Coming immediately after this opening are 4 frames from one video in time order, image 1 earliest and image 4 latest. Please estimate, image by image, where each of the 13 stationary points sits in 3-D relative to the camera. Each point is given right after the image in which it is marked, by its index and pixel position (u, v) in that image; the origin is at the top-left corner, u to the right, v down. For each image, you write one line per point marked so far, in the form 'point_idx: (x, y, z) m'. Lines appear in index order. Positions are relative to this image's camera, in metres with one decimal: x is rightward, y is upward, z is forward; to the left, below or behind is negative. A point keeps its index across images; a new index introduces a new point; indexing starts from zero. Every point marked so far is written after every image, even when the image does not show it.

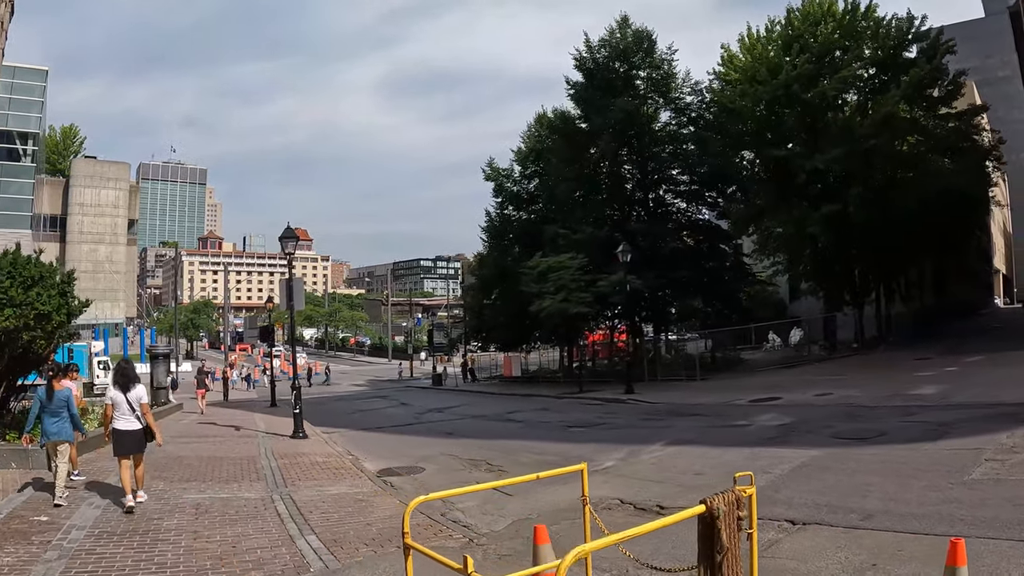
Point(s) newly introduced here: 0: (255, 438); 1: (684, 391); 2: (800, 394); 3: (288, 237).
0: (-4.6, -2.7, +13.0) m
1: (+5.1, -2.9, +20.8) m
2: (+7.0, -2.5, +17.3) m
3: (-4.3, +1.0, +14.2) m
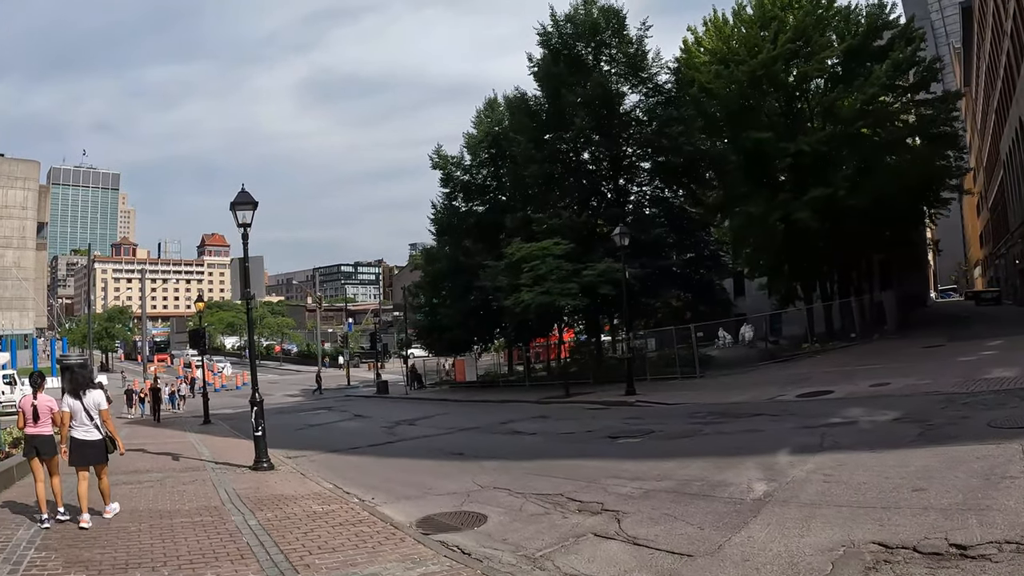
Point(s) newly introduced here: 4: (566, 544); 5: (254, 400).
0: (-4.1, -2.5, +9.7) m
1: (+4.8, -2.6, +18.4) m
2: (+7.0, -2.1, +15.2) m
3: (-4.0, +1.2, +11.0) m
4: (+0.4, -1.9, +5.3) m
5: (-3.7, -1.6, +10.5) m
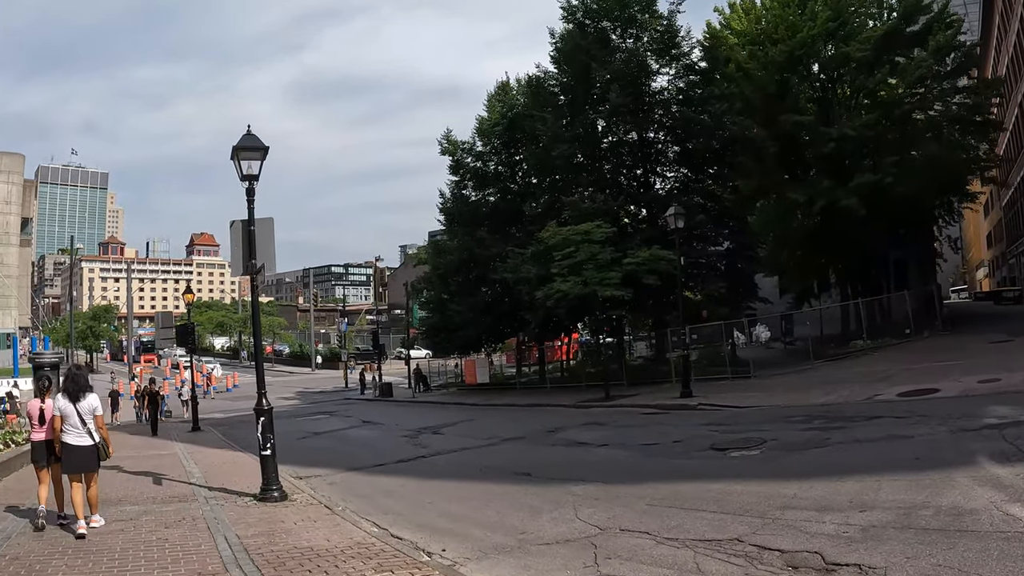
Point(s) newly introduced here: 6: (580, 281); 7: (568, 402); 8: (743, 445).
0: (-3.1, -2.1, +7.2) m
1: (+5.7, -2.3, +16.0) m
2: (+7.9, -1.9, +12.8) m
3: (-3.0, +1.6, +8.4) m
4: (+1.4, -1.5, +2.8) m
5: (-2.7, -1.3, +7.9) m
6: (+1.8, +0.2, +19.8) m
7: (+1.4, -2.9, +18.6) m
8: (+3.1, -2.1, +9.9) m
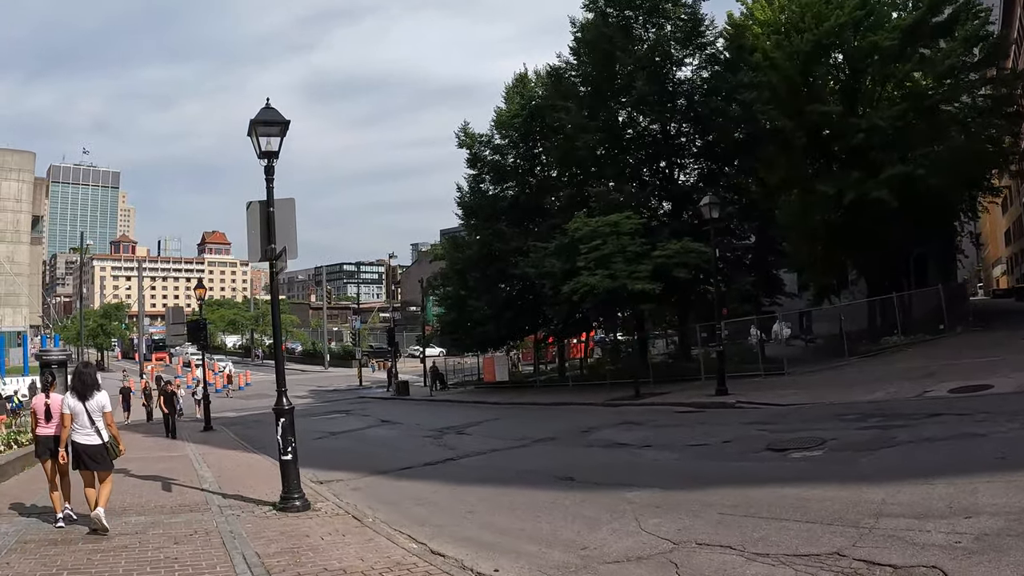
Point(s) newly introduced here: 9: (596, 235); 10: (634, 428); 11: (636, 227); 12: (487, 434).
0: (-2.6, -2.0, +6.4) m
1: (+6.2, -2.1, +15.1) m
2: (+8.4, -1.7, +11.8) m
3: (-2.6, +1.7, +7.7) m
4: (+1.8, -1.4, +2.0) m
5: (-2.3, -1.1, +7.1) m
6: (+2.4, +0.3, +18.9) m
7: (+2.0, -2.8, +17.8) m
8: (+3.6, -1.9, +9.1) m
9: (+2.1, +1.4, +19.6) m
10: (+1.9, -2.4, +11.8) m
11: (+3.1, +1.6, +19.6) m
12: (-0.5, -2.7, +13.6) m
